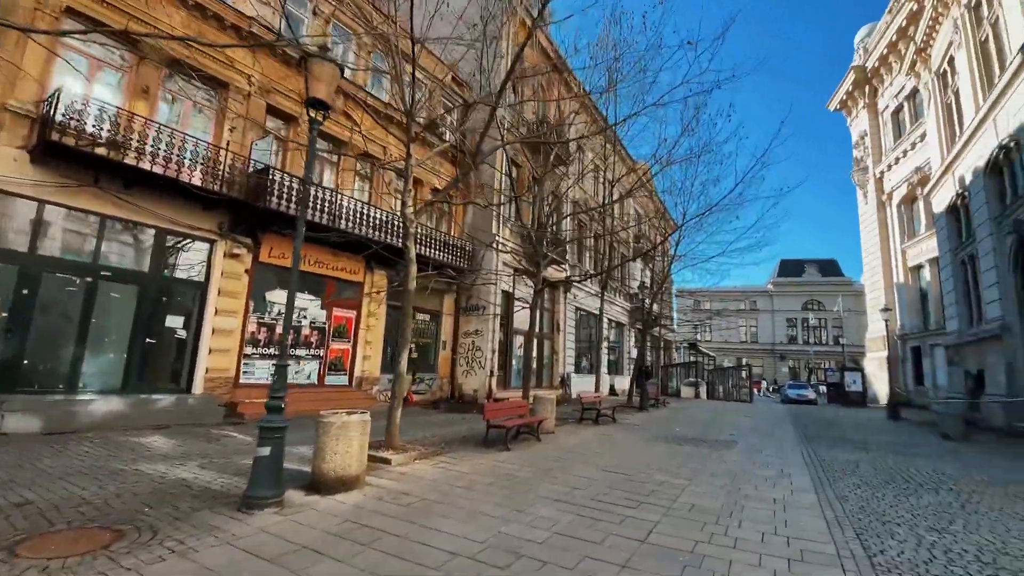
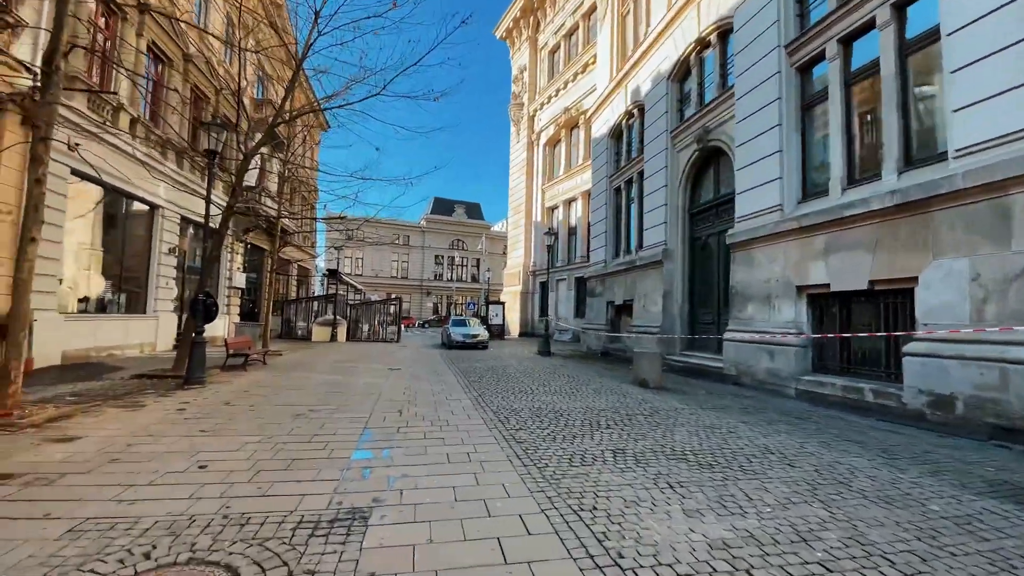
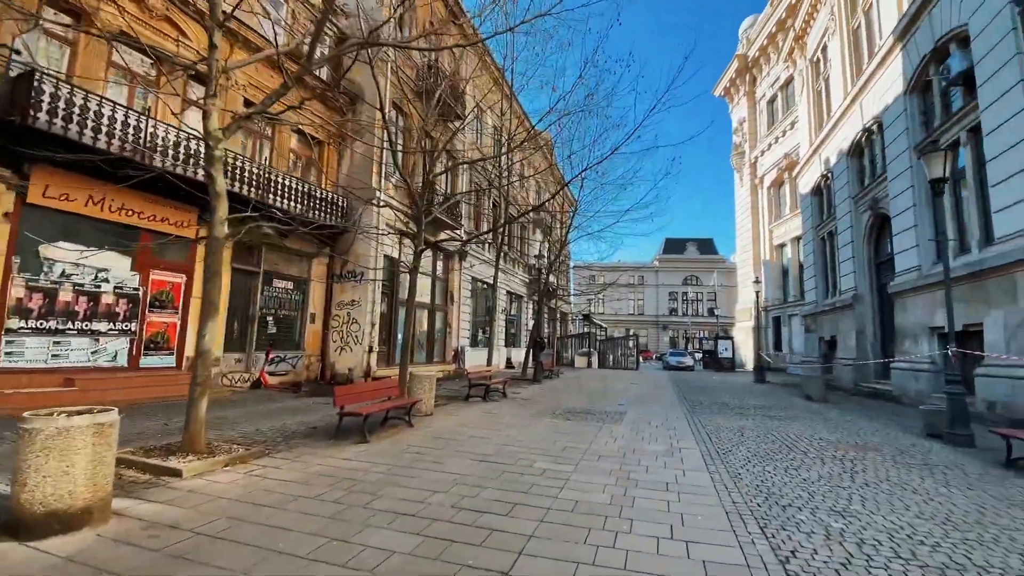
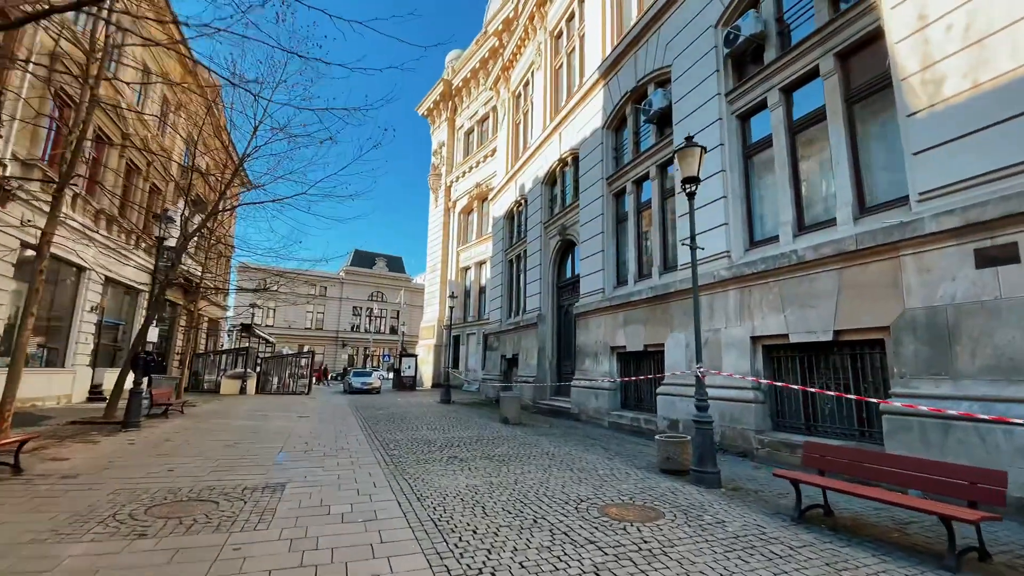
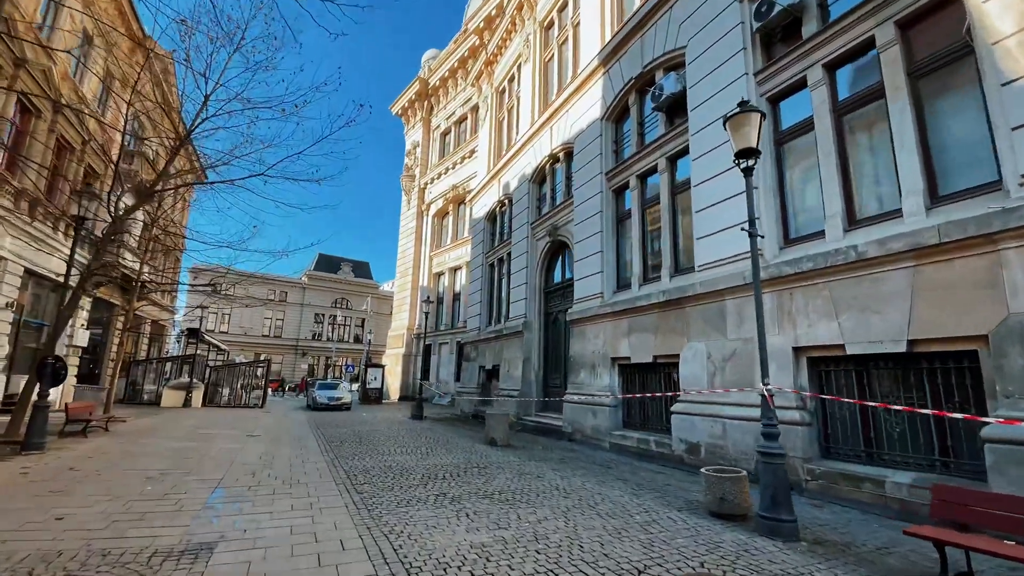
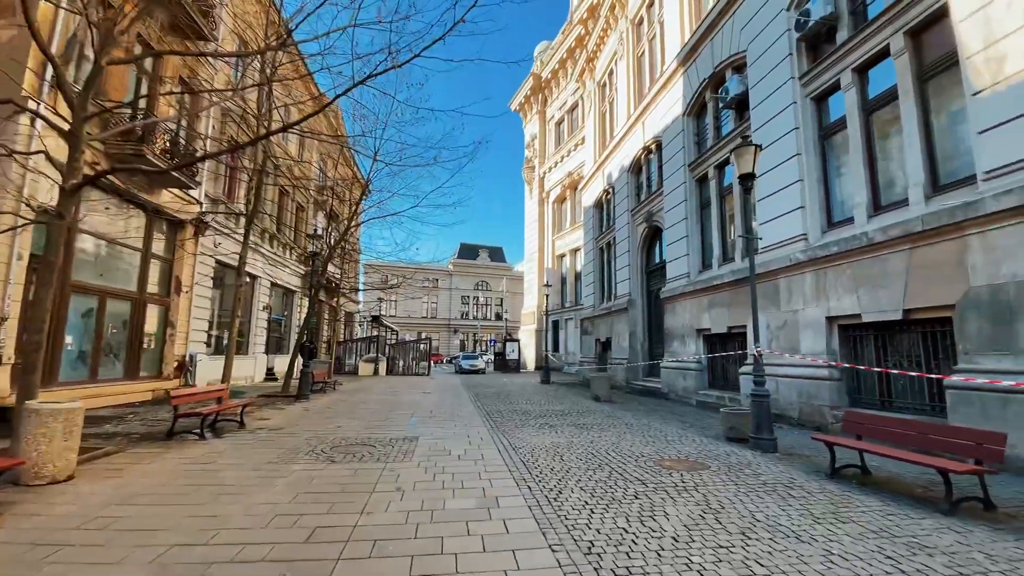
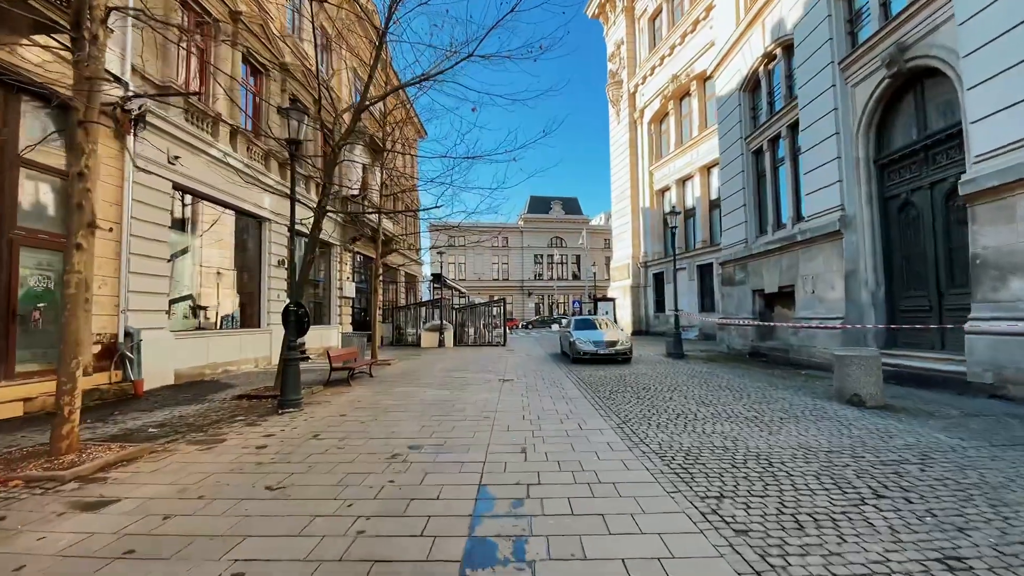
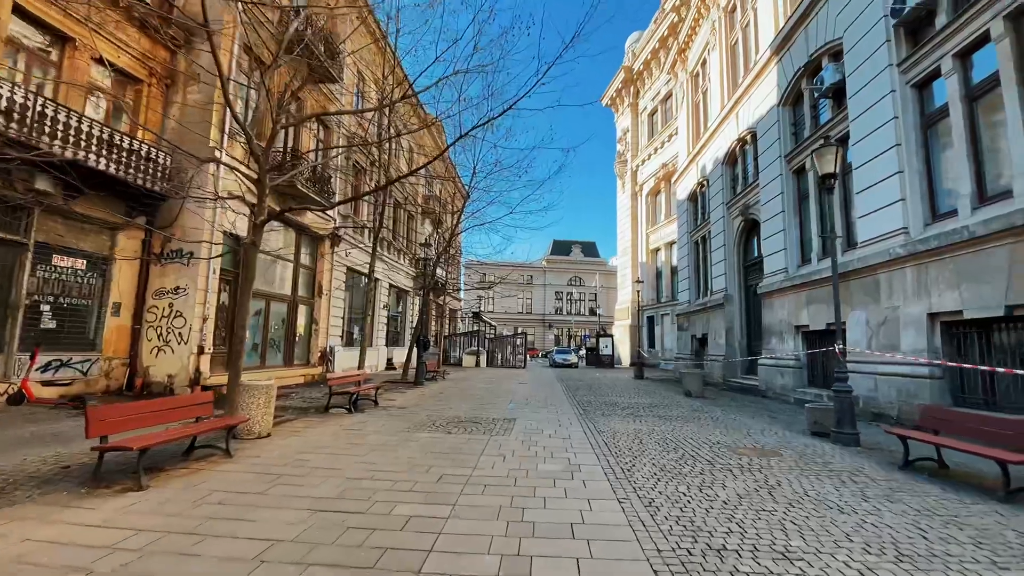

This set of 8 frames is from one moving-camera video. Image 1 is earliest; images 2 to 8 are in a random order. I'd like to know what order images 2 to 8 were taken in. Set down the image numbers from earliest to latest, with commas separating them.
3, 8, 6, 4, 5, 2, 7
